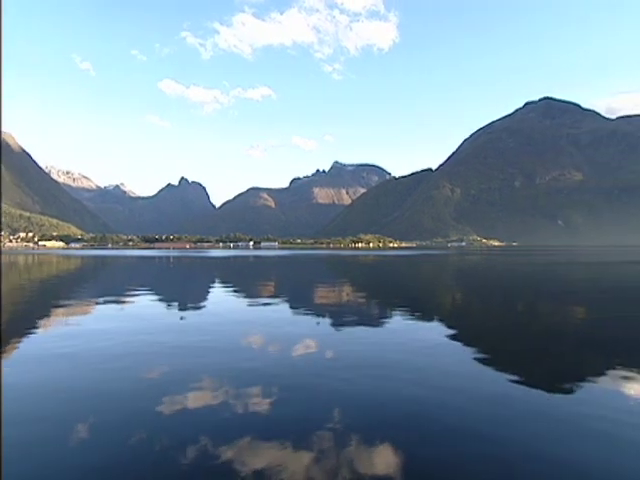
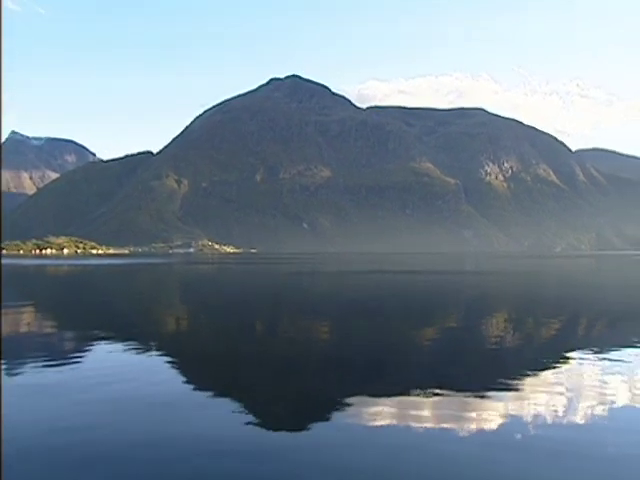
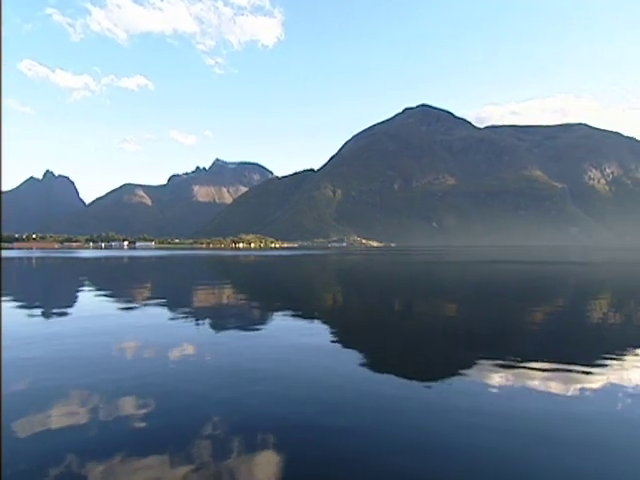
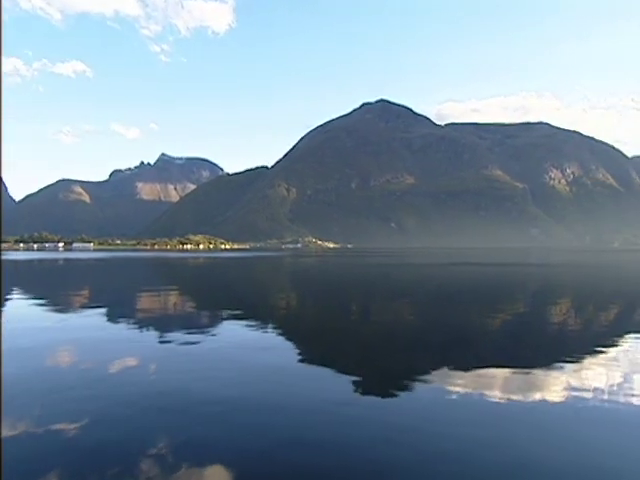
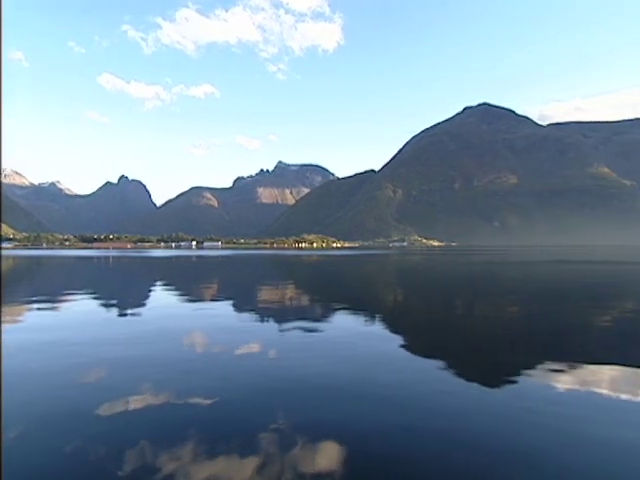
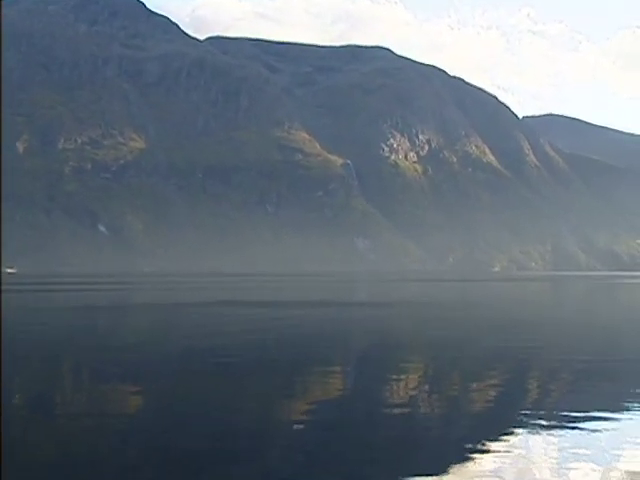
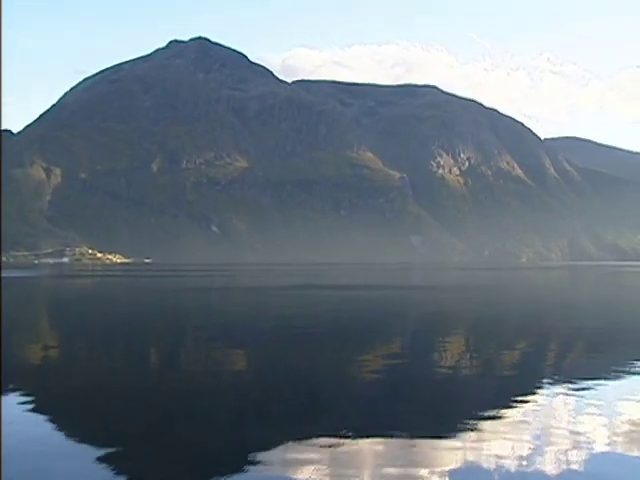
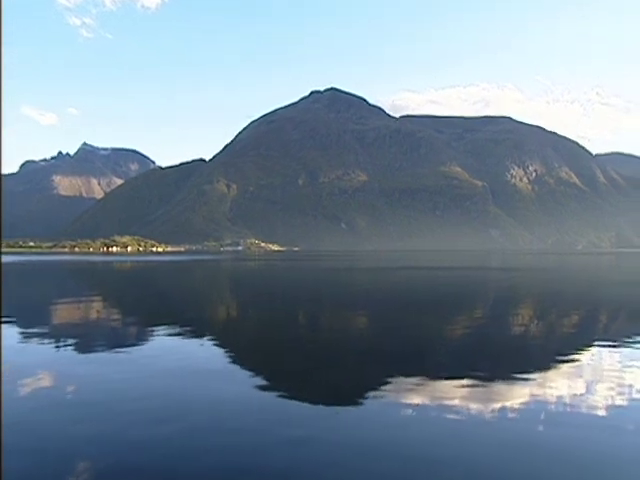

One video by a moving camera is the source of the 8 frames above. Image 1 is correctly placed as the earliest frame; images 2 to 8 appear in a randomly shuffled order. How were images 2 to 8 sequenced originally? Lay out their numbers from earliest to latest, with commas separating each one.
5, 3, 4, 8, 2, 7, 6
